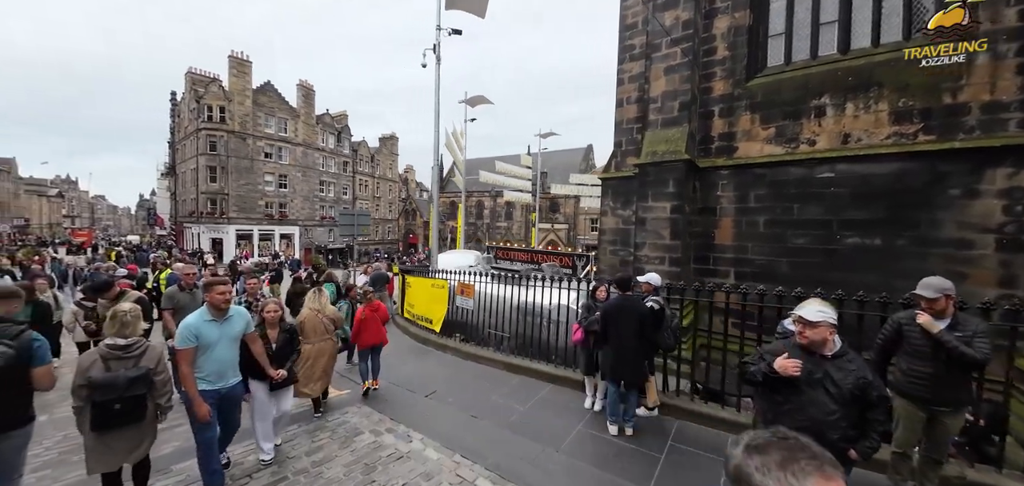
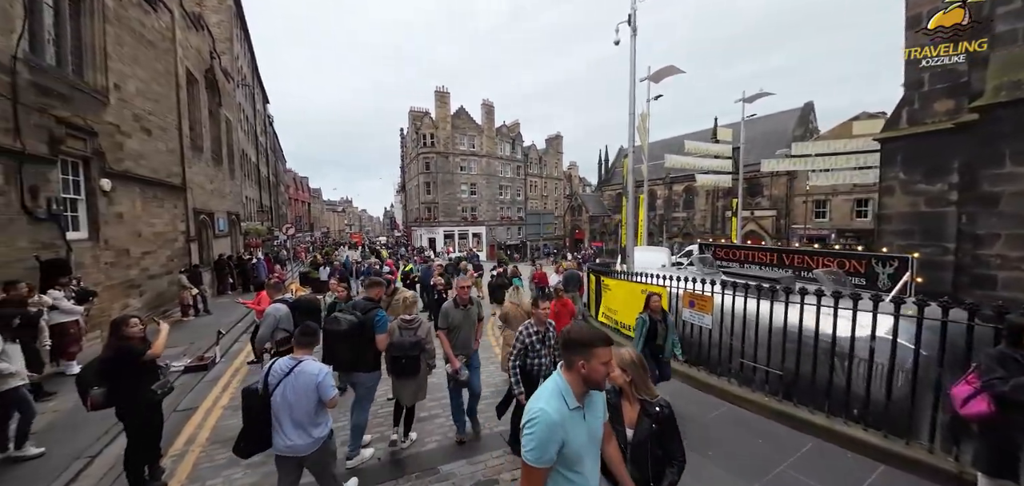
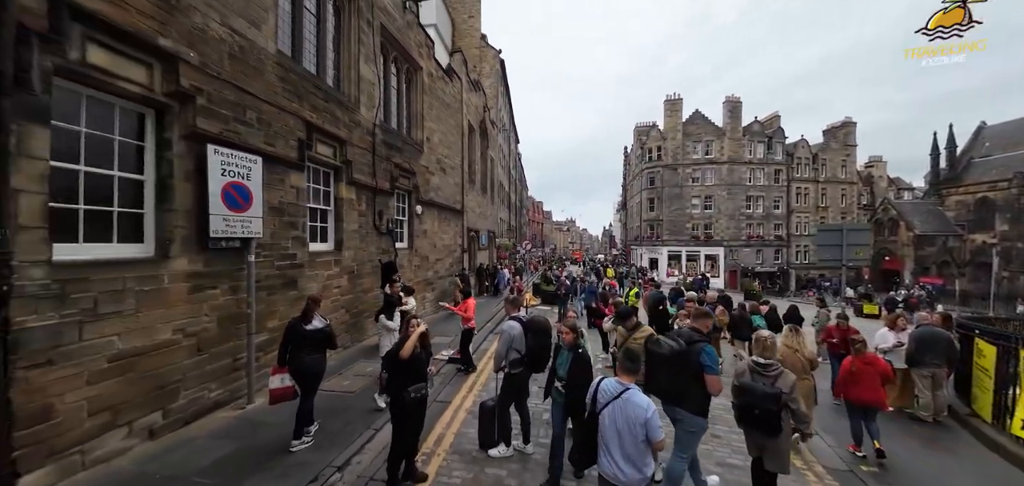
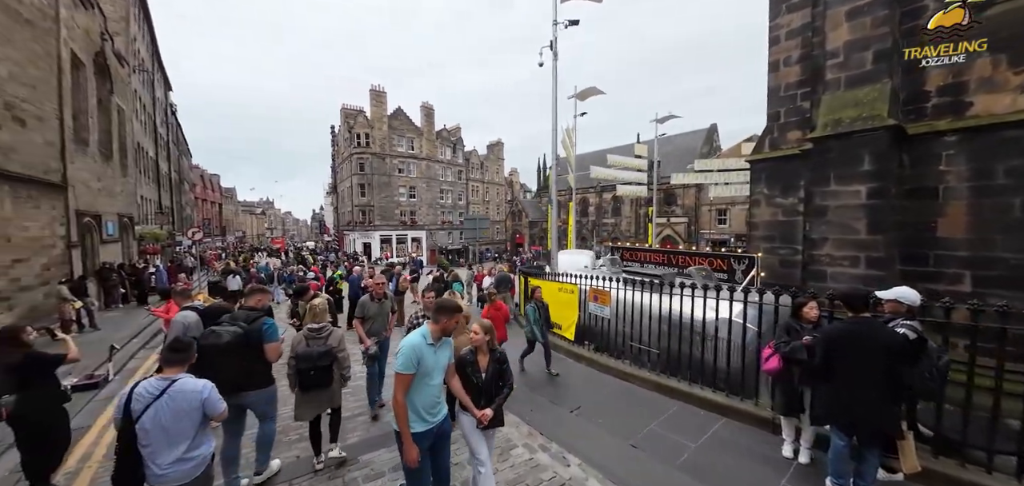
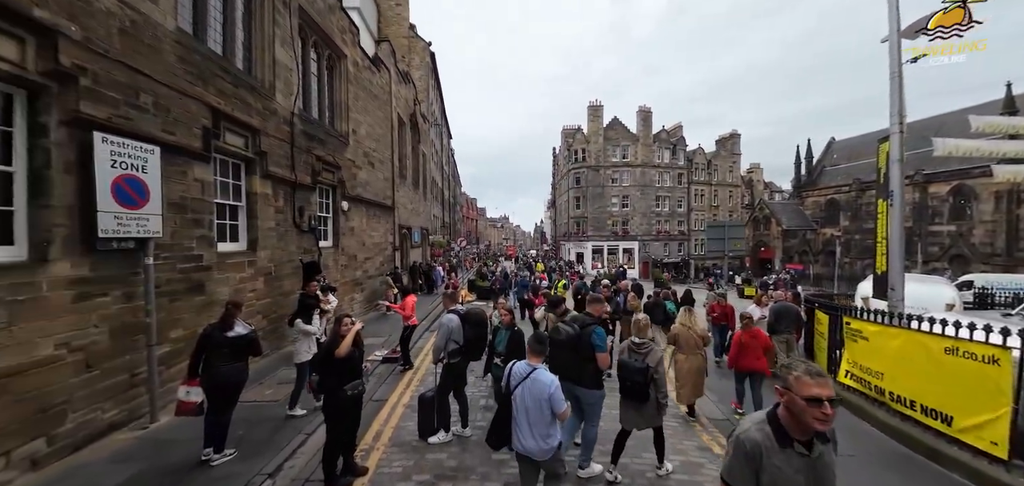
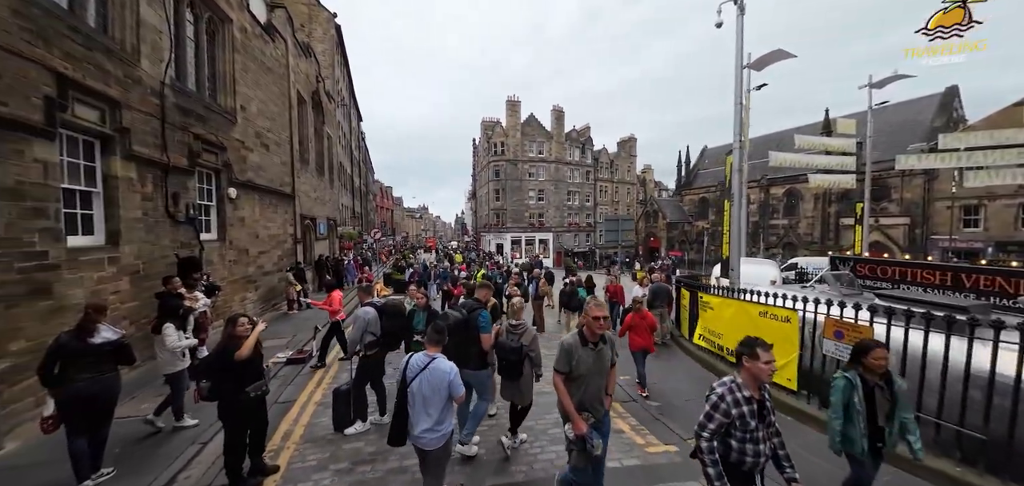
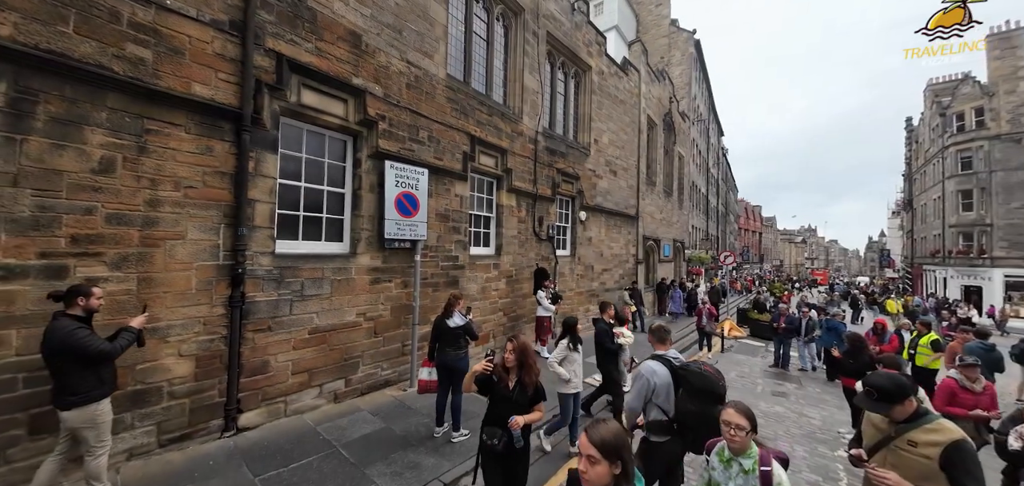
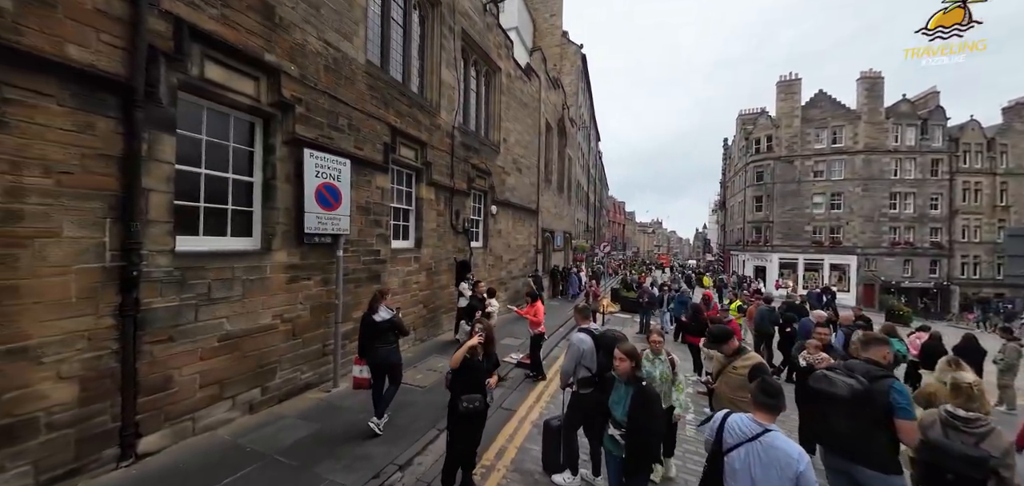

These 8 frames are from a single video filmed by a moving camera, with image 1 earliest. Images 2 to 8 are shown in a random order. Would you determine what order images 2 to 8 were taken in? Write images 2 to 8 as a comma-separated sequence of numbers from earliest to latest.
4, 2, 6, 5, 3, 8, 7
